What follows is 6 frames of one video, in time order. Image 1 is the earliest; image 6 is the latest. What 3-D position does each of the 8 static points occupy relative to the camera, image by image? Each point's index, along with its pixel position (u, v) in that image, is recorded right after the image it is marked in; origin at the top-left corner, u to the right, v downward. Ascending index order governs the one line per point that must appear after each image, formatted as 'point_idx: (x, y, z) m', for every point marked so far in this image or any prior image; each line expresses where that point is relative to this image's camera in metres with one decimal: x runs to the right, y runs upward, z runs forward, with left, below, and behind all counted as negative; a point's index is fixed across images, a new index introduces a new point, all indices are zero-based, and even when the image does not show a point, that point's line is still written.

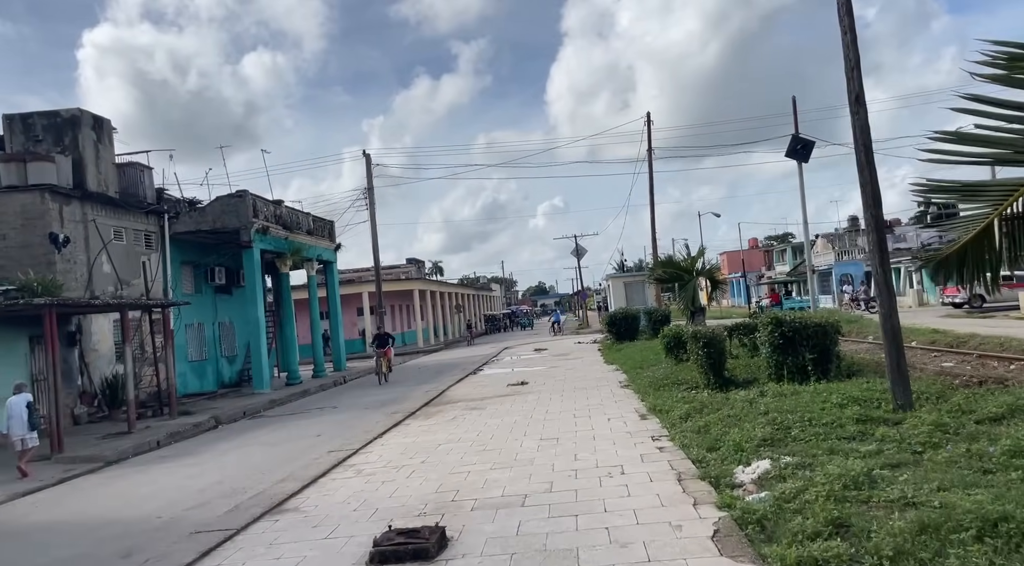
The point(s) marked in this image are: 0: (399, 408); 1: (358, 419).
0: (-2.1, -2.3, +14.0) m
1: (-2.7, -2.4, +13.7) m
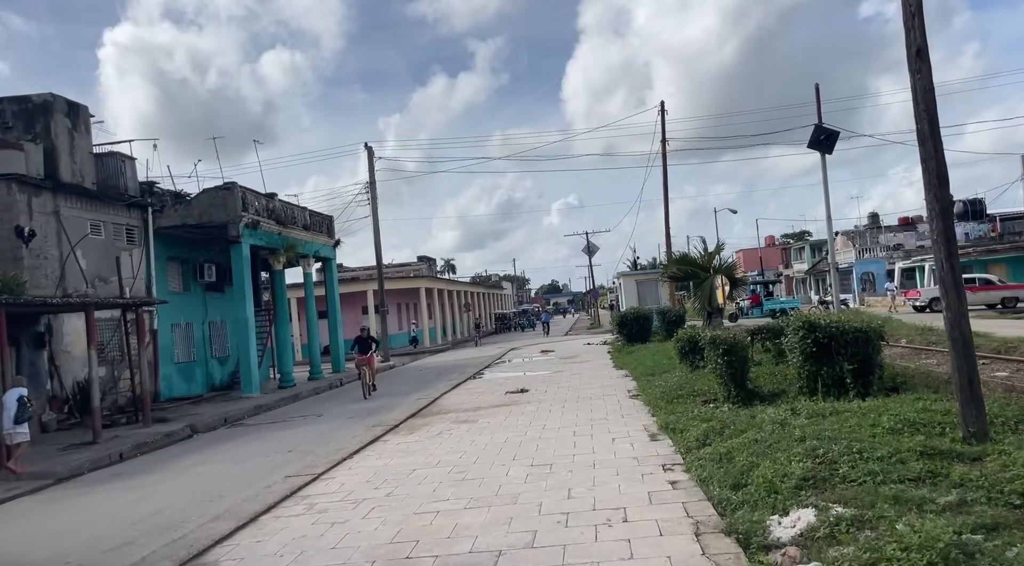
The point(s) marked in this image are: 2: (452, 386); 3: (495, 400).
0: (-2.1, -2.2, +12.7) m
1: (-2.8, -2.4, +12.3) m
2: (-1.3, -2.3, +17.0) m
3: (-0.3, -2.1, +13.6) m
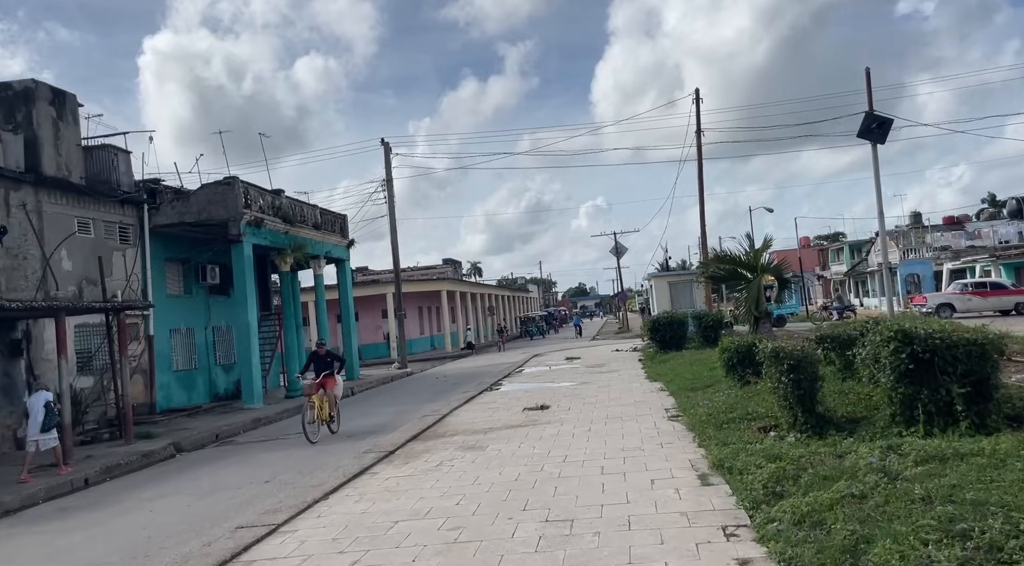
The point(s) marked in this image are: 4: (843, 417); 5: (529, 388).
0: (-1.9, -2.2, +10.9) m
1: (-2.6, -2.4, +10.6) m
2: (-0.9, -2.3, +15.2) m
3: (0.0, -2.1, +11.8) m
4: (+3.5, -1.4, +8.2) m
5: (+0.4, -2.3, +16.7) m
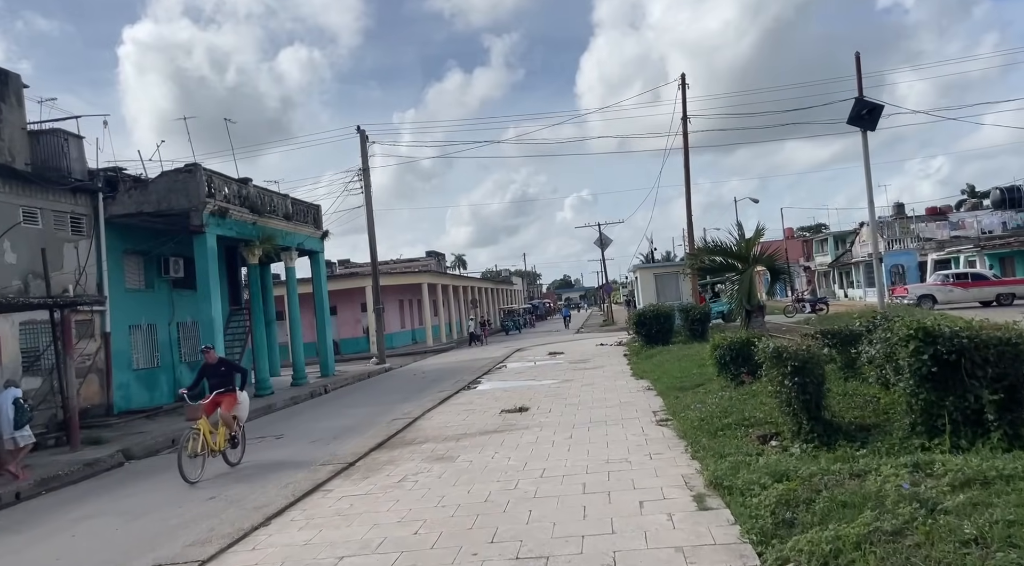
0: (-2.2, -2.2, +9.9) m
1: (-2.9, -2.3, +9.6) m
2: (-1.3, -2.2, +14.2) m
3: (-0.4, -2.0, +10.8) m
4: (+3.2, -1.3, +7.3) m
5: (-0.1, -2.1, +15.8) m
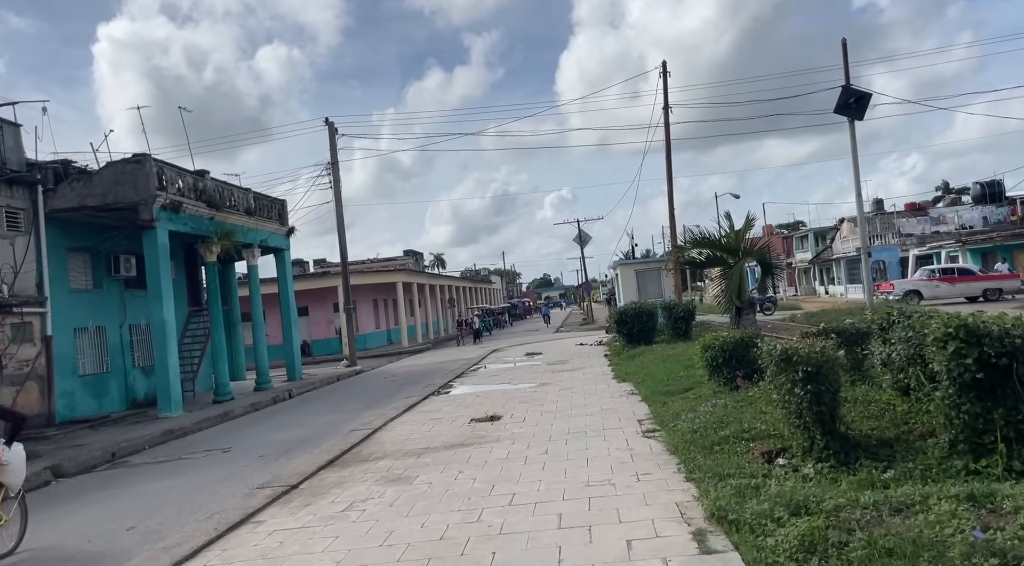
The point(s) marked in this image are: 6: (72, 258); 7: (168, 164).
0: (-2.6, -2.1, +8.7) m
1: (-3.2, -2.3, +8.4) m
2: (-1.8, -2.1, +13.1) m
3: (-0.8, -1.9, +9.7) m
4: (+2.9, -1.3, +6.2) m
5: (-0.6, -2.1, +14.6) m
6: (-10.5, +0.6, +18.5) m
7: (-8.3, +2.9, +18.6) m
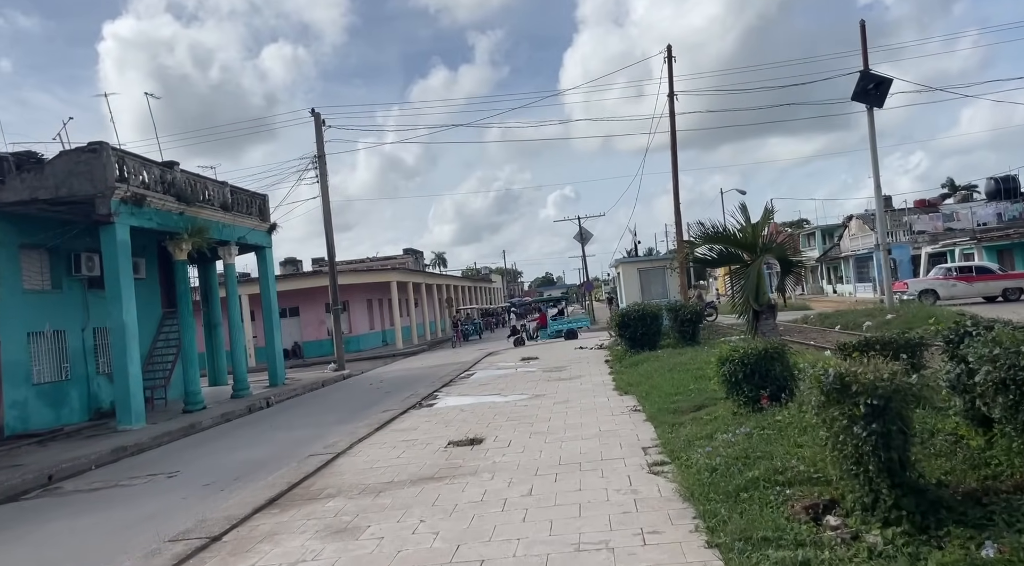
0: (-2.8, -2.1, +7.2) m
1: (-3.4, -2.3, +6.9) m
2: (-2.0, -2.1, +11.6) m
3: (-1.0, -1.9, +8.2) m
4: (+2.7, -1.3, +4.7) m
5: (-0.8, -2.1, +13.1) m
6: (-10.7, +0.6, +17.0) m
7: (-8.5, +2.8, +17.1) m
